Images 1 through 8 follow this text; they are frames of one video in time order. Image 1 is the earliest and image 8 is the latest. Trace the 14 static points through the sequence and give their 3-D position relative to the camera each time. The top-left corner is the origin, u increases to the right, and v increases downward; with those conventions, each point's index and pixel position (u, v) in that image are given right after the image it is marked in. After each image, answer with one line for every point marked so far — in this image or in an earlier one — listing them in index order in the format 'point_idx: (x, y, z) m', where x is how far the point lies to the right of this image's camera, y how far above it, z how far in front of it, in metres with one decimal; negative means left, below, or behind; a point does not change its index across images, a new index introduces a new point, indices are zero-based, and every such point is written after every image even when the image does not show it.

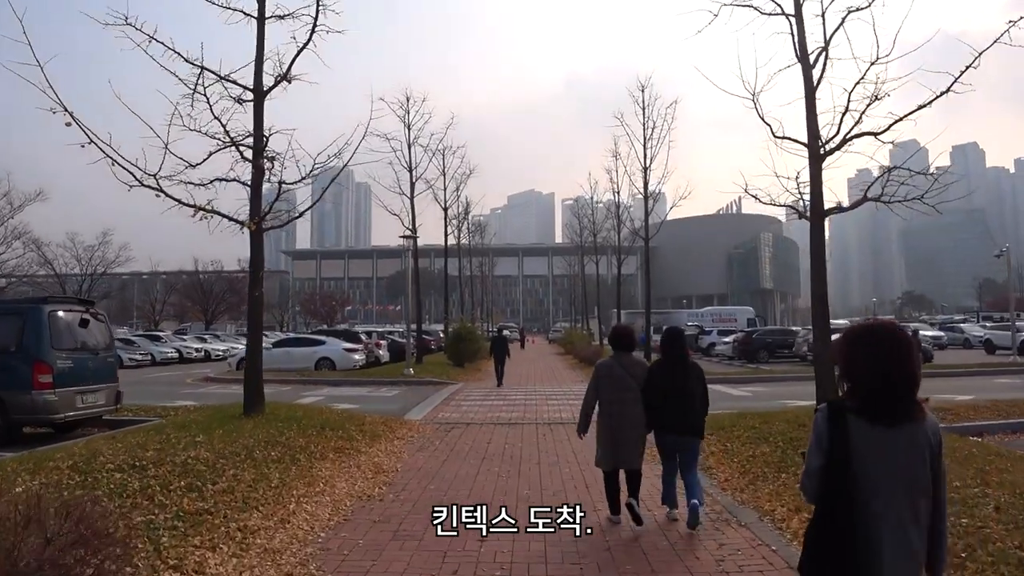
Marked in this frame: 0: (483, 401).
0: (-0.7, -2.4, +17.0) m
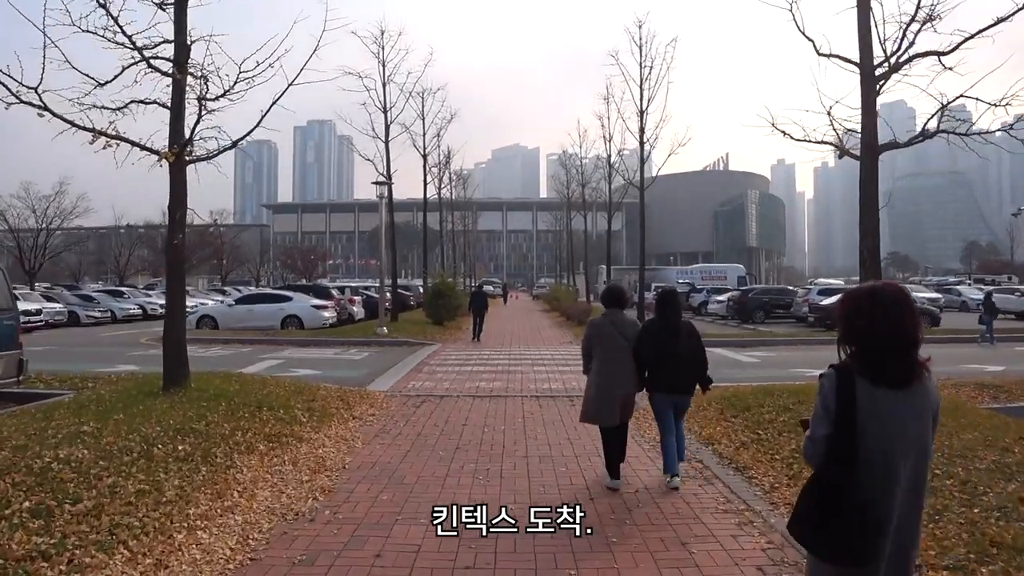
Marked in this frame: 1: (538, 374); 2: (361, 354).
0: (-1.1, -1.5, +15.1) m
1: (+0.4, -1.5, +13.8) m
2: (-3.7, -1.6, +19.2) m
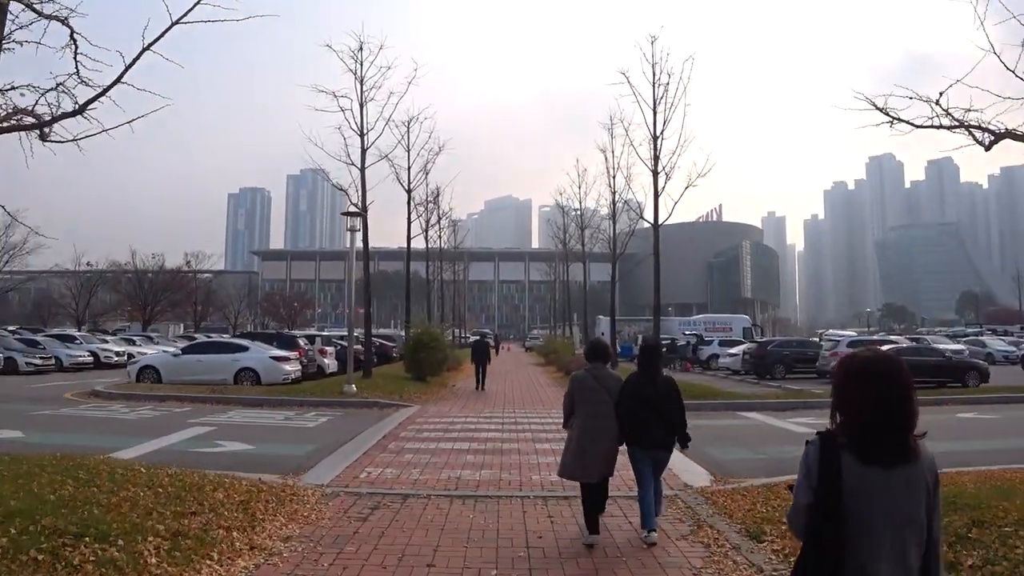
0: (-1.2, -2.2, +11.5) m
1: (+0.3, -2.2, +10.2) m
2: (-3.8, -2.5, +15.6) m
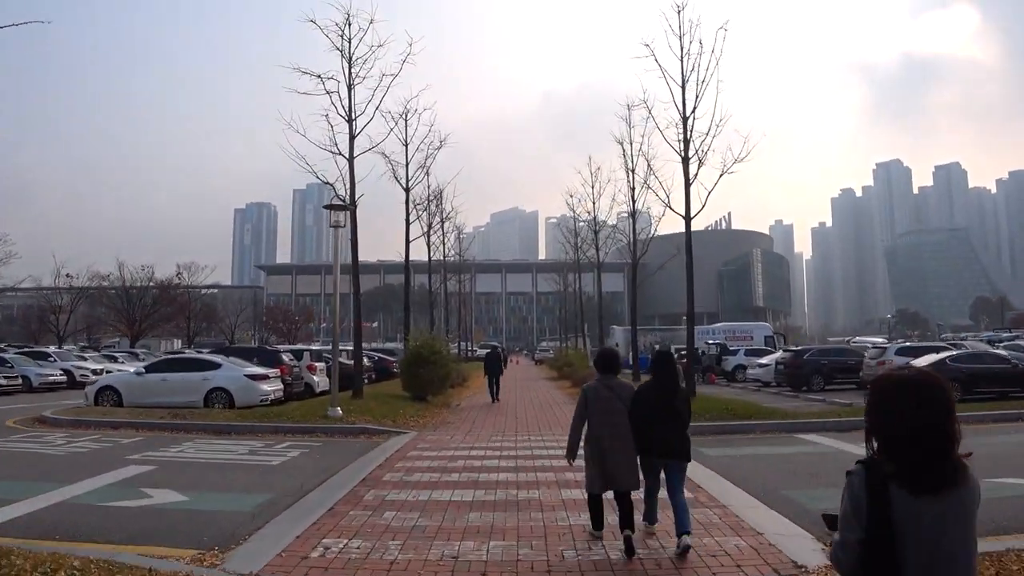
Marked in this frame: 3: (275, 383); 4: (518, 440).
0: (-1.0, -2.2, +8.7) m
1: (+0.5, -2.1, +7.4) m
2: (-3.6, -2.6, +12.8) m
3: (-5.7, -2.3, +19.0) m
4: (+0.1, -2.8, +14.5) m
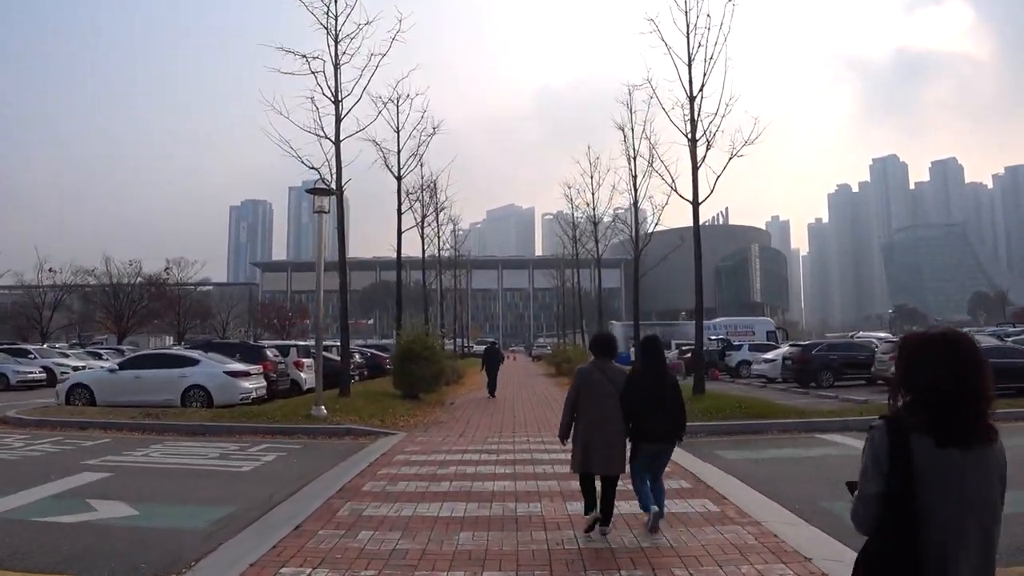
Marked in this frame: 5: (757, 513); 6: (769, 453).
0: (-1.0, -2.0, +7.6) m
1: (+0.5, -1.9, +6.3) m
2: (-3.6, -2.4, +11.7) m
3: (-5.7, -2.1, +17.9) m
4: (+0.1, -2.6, +13.4) m
5: (+2.1, -2.0, +7.0) m
6: (+3.7, -2.4, +11.4) m
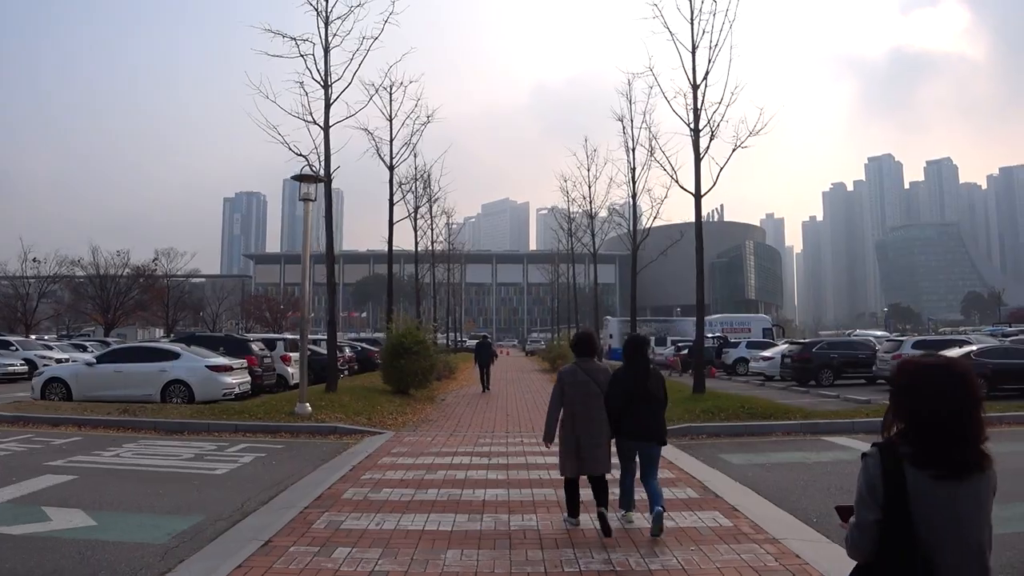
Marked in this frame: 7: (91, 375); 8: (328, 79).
0: (-1.0, -1.9, +6.9) m
1: (+0.4, -1.9, +5.7) m
2: (-3.7, -2.3, +11.0) m
3: (-5.9, -1.9, +17.2) m
4: (-0.1, -2.5, +12.8) m
5: (+2.1, -1.9, +6.3) m
6: (+3.6, -2.3, +10.8) m
7: (-8.9, -1.8, +16.8) m
8: (-4.1, +4.6, +17.6) m
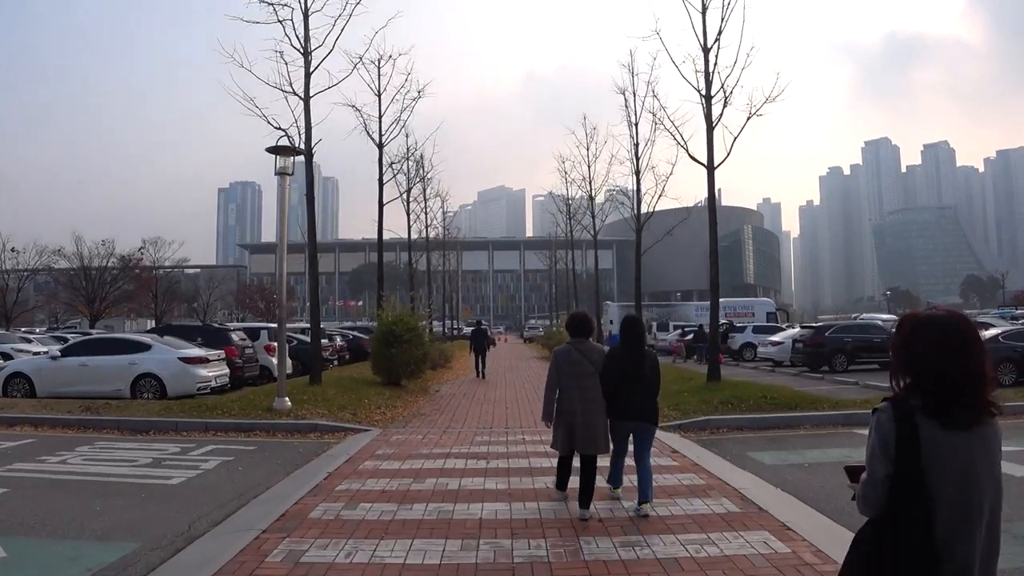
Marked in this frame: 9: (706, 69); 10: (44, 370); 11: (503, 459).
0: (-1.0, -1.8, +5.7) m
1: (+0.4, -1.7, +4.4) m
2: (-3.7, -2.1, +9.7) m
3: (-5.9, -1.6, +15.9) m
4: (-0.1, -2.2, +11.6) m
5: (+2.1, -1.7, +5.1) m
6: (+3.6, -2.0, +9.6) m
7: (-8.9, -1.6, +15.6) m
8: (-4.2, +5.0, +16.3) m
9: (+3.9, +4.4, +15.8) m
10: (-9.2, -1.6, +15.6) m
11: (-0.1, -2.0, +8.9) m
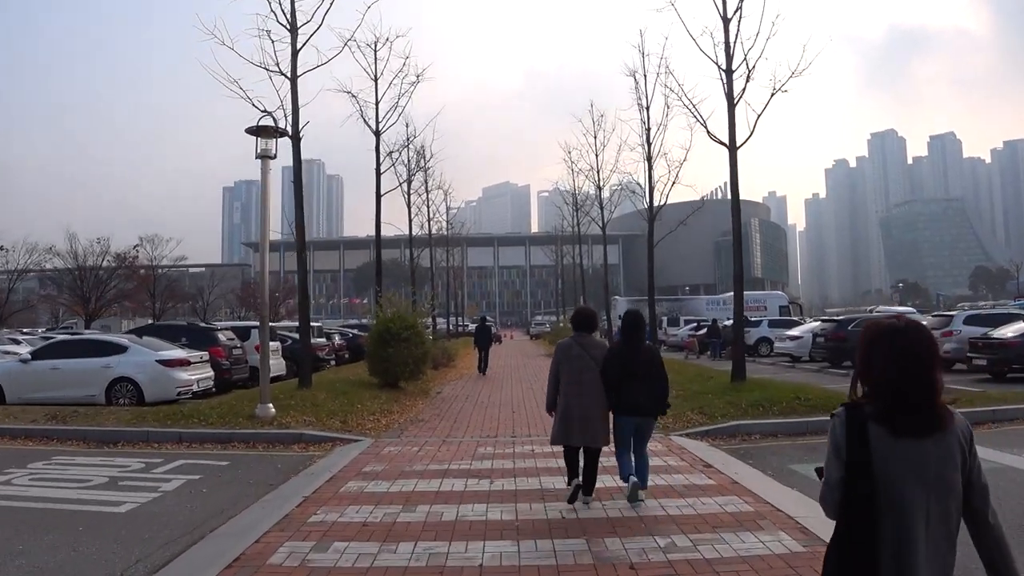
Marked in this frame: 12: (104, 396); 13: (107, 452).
0: (-1.0, -1.7, +4.5) m
1: (+0.5, -1.6, +3.2) m
2: (-3.6, -2.0, +8.6) m
3: (-5.8, -1.5, +14.8) m
4: (0.0, -2.1, +10.4) m
5: (+2.2, -1.6, +3.9) m
6: (+3.7, -1.9, +8.4) m
7: (-8.8, -1.5, +14.4) m
8: (-4.1, +5.0, +15.0) m
9: (+3.9, +4.5, +14.6) m
10: (-9.1, -1.5, +14.5) m
11: (0.0, -1.9, +7.7) m
12: (-7.2, -1.9, +14.1) m
13: (-5.2, -2.1, +10.2) m
